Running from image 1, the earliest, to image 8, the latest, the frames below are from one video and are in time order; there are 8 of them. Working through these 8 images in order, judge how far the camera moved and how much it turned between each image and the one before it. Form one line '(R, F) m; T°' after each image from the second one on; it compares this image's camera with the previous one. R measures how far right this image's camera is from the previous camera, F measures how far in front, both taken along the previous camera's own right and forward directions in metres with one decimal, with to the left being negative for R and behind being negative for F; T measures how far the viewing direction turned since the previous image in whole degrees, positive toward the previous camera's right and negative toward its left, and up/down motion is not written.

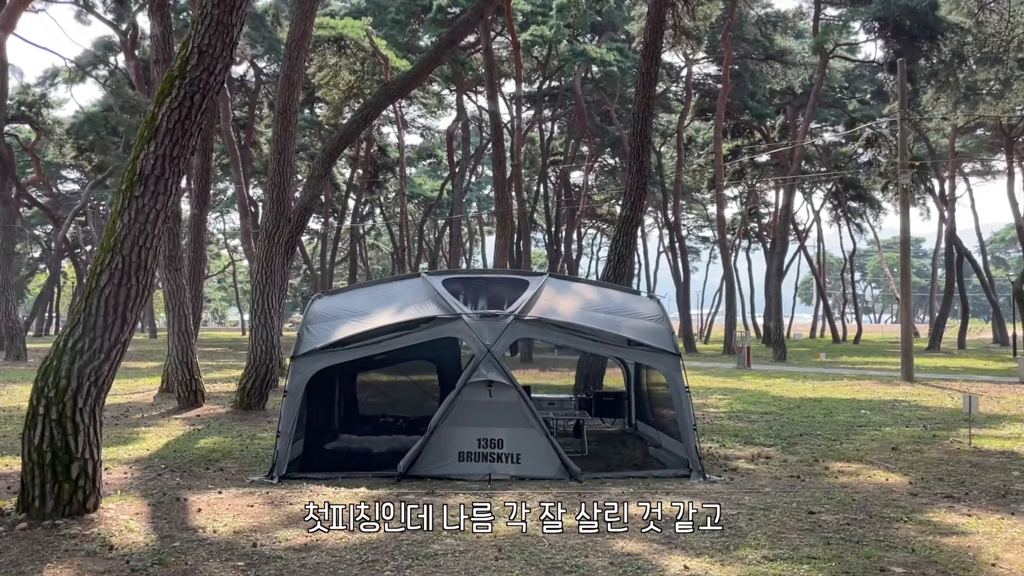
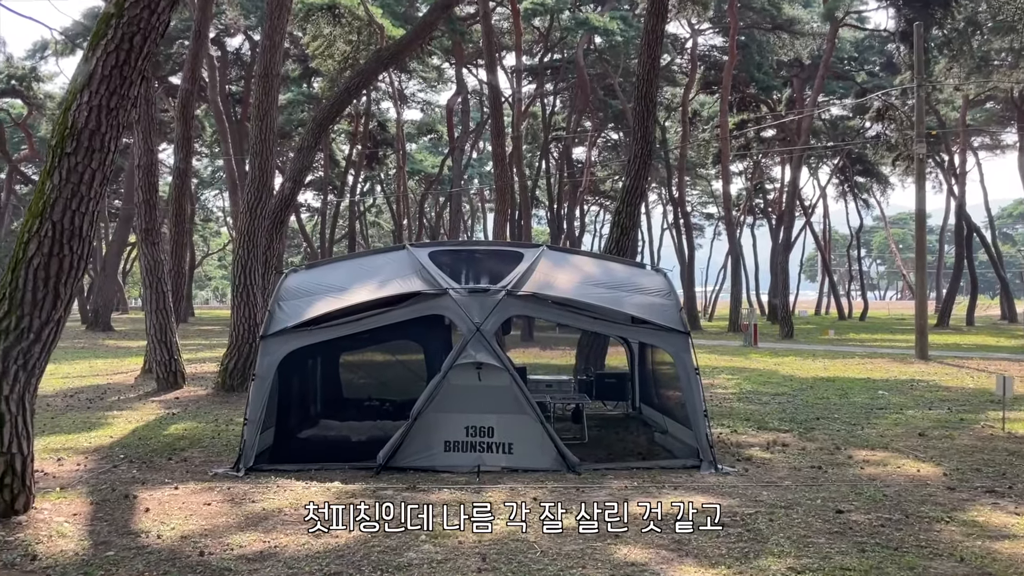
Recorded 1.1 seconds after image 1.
(+0.1, +0.8) m; 0°
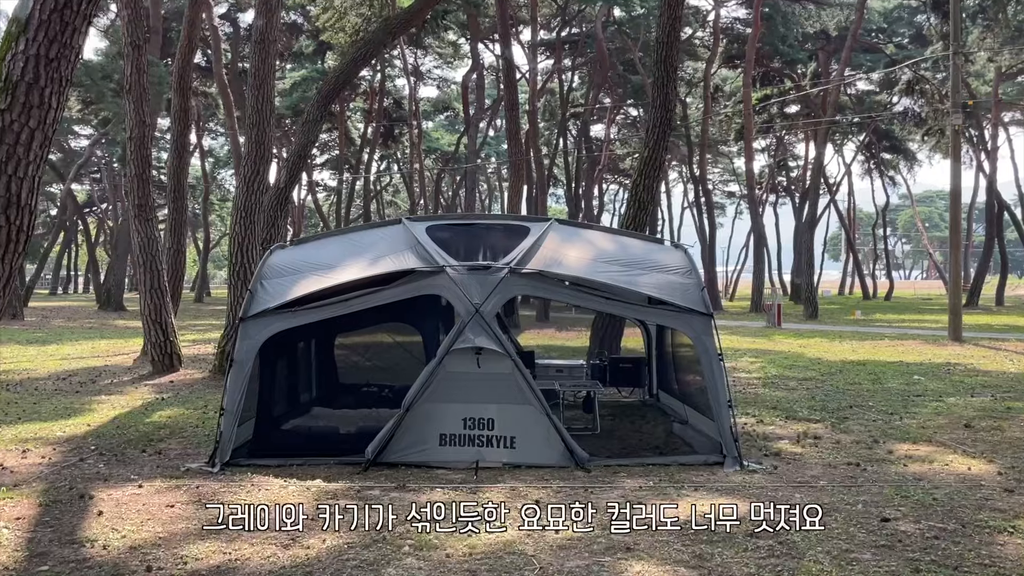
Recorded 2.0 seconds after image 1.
(+0.1, +0.7) m; -1°
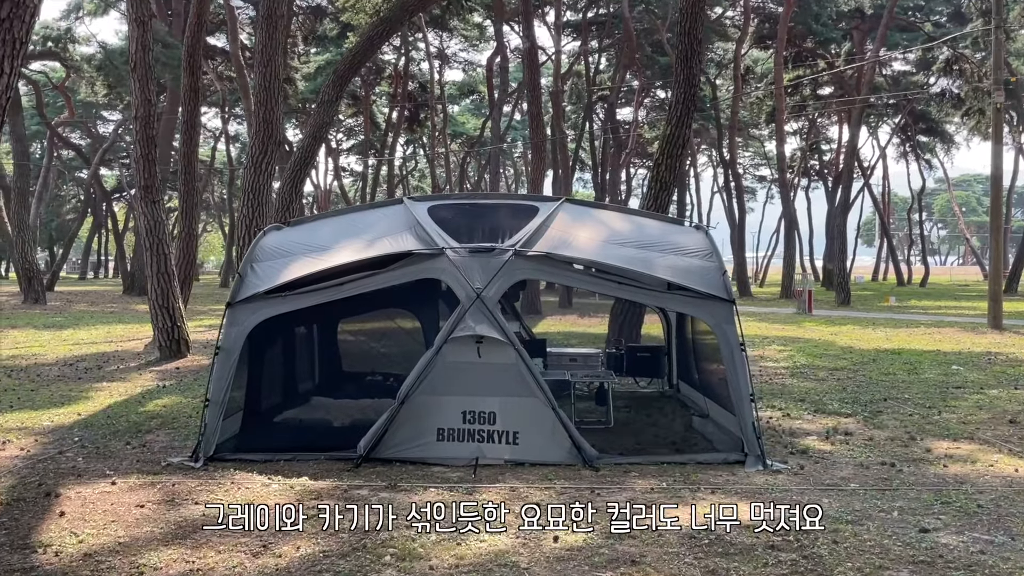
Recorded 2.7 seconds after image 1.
(+0.2, +0.5) m; -2°
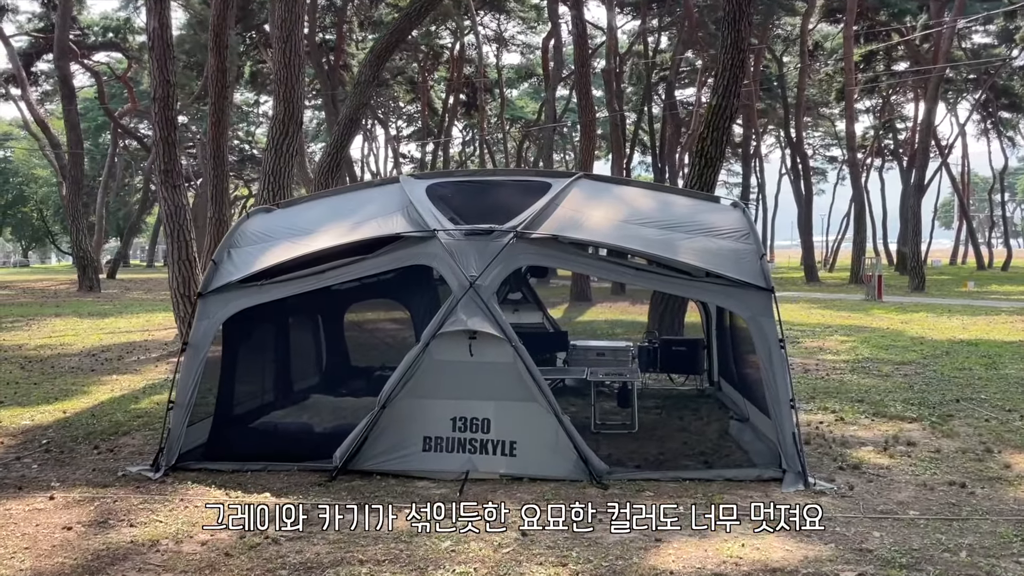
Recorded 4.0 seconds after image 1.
(+0.4, +0.8) m; -4°
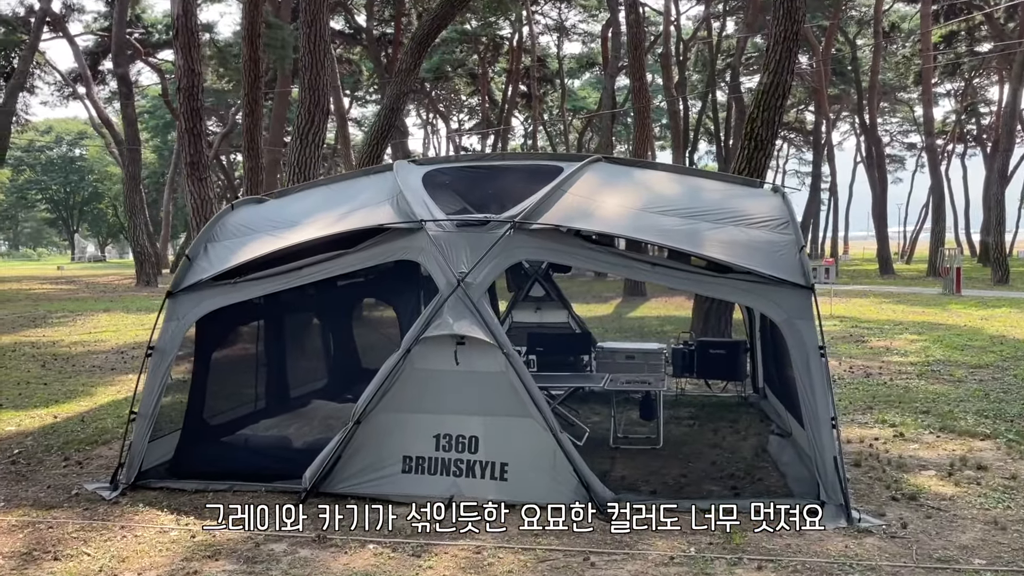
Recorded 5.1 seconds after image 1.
(+0.4, +0.7) m; -4°
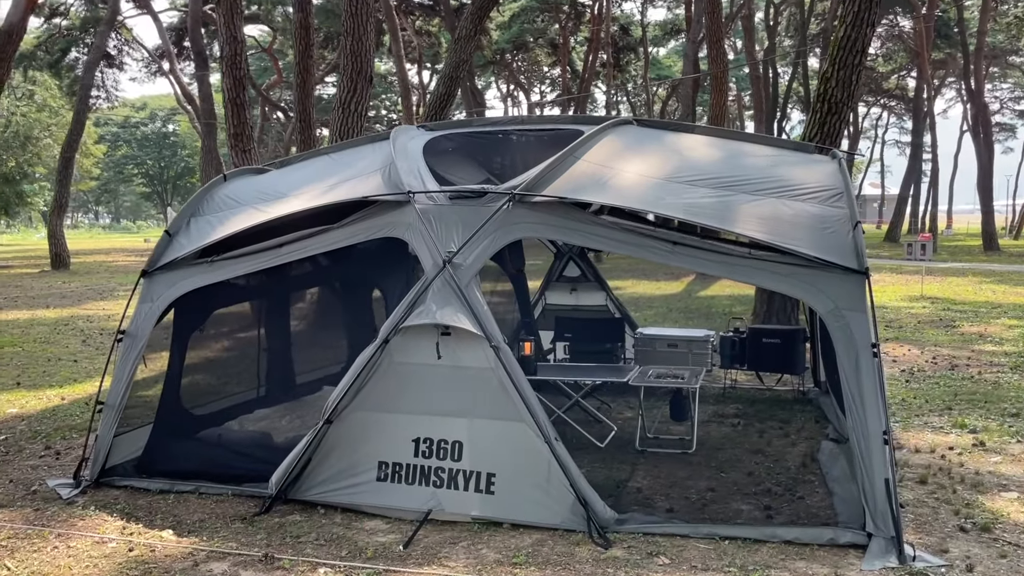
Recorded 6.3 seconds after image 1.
(+0.4, +0.7) m; -6°
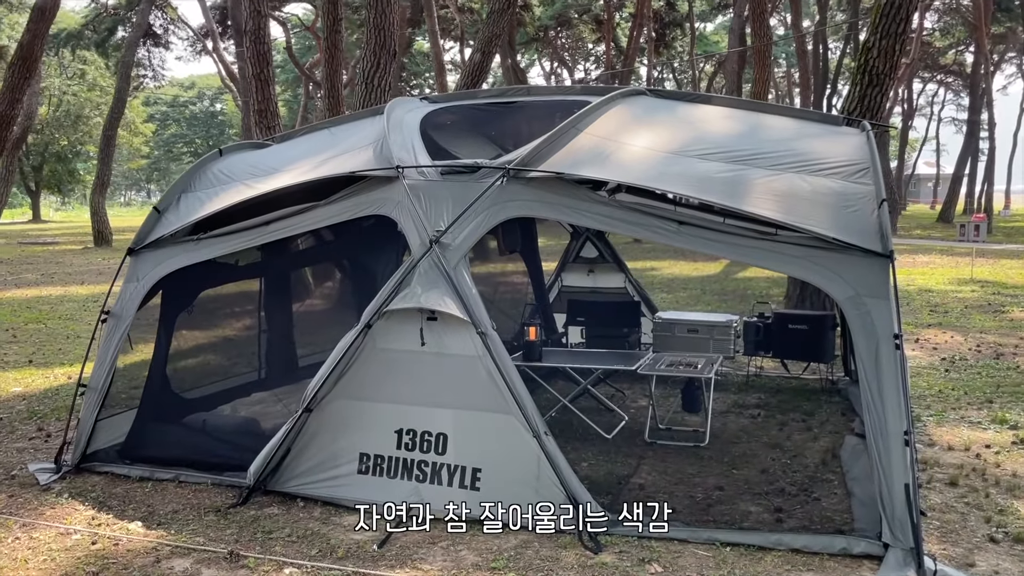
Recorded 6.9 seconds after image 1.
(+0.2, +0.3) m; -3°
